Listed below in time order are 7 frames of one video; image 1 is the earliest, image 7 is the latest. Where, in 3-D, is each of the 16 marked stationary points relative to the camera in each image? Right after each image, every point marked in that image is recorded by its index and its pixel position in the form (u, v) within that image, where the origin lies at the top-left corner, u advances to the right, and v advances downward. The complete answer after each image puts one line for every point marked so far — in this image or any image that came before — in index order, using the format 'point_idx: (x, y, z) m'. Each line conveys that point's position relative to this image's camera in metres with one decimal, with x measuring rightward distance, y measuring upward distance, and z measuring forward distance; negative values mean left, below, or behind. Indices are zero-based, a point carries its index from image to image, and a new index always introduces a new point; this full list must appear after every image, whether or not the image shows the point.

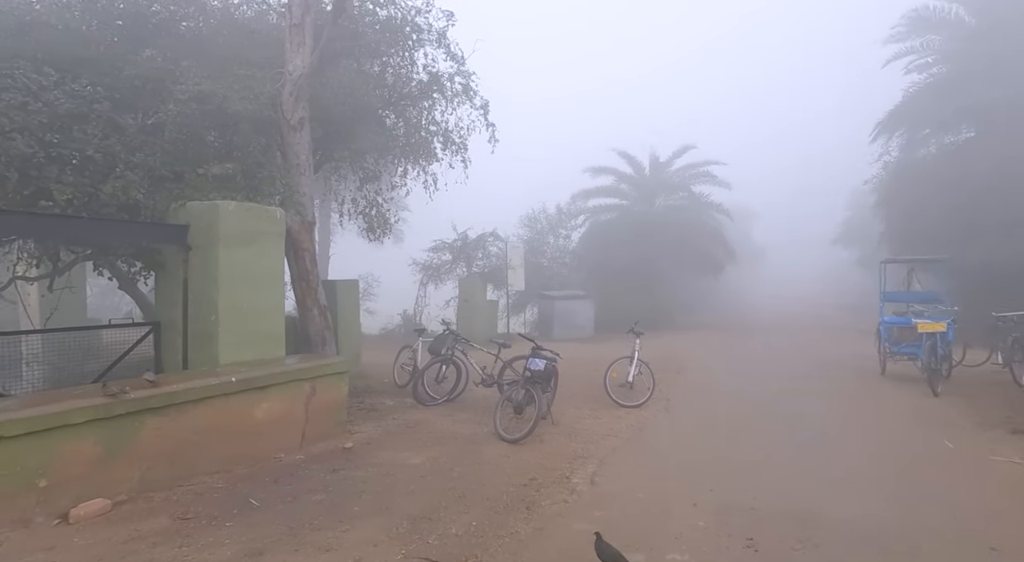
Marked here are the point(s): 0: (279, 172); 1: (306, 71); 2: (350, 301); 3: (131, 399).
0: (-2.9, +1.3, +7.5) m
1: (-2.5, +2.6, +7.6) m
2: (-3.1, -0.4, +11.5) m
3: (-2.7, -0.8, +4.4) m
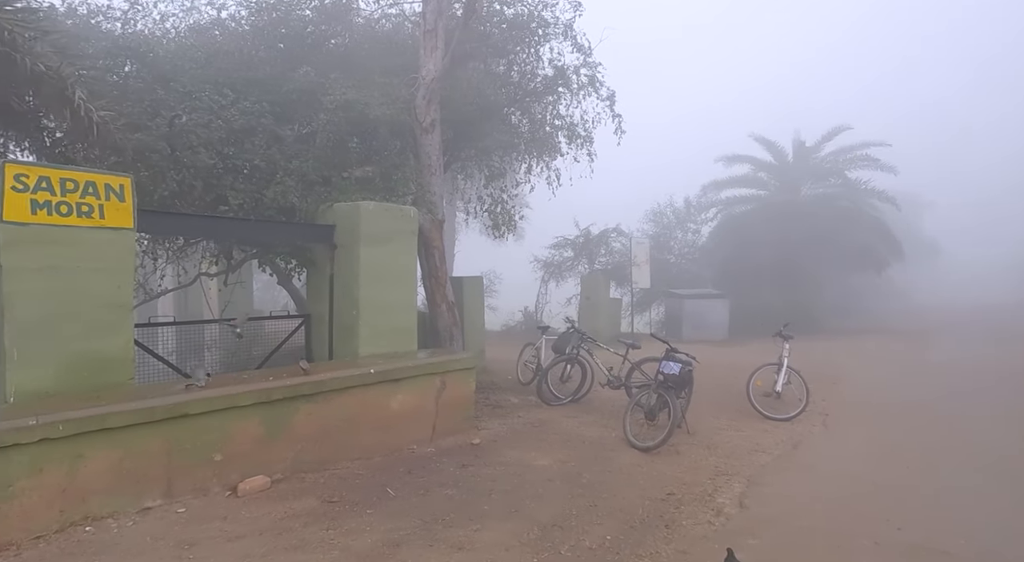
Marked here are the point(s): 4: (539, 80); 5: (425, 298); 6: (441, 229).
0: (-1.3, +1.4, +7.9) m
1: (-0.9, +2.7, +7.9) m
2: (-0.7, -0.3, +11.8) m
3: (-1.8, -0.8, +4.8) m
4: (+0.5, +3.2, +9.6) m
5: (-1.3, -0.2, +8.9) m
6: (-1.0, +0.7, +8.5) m
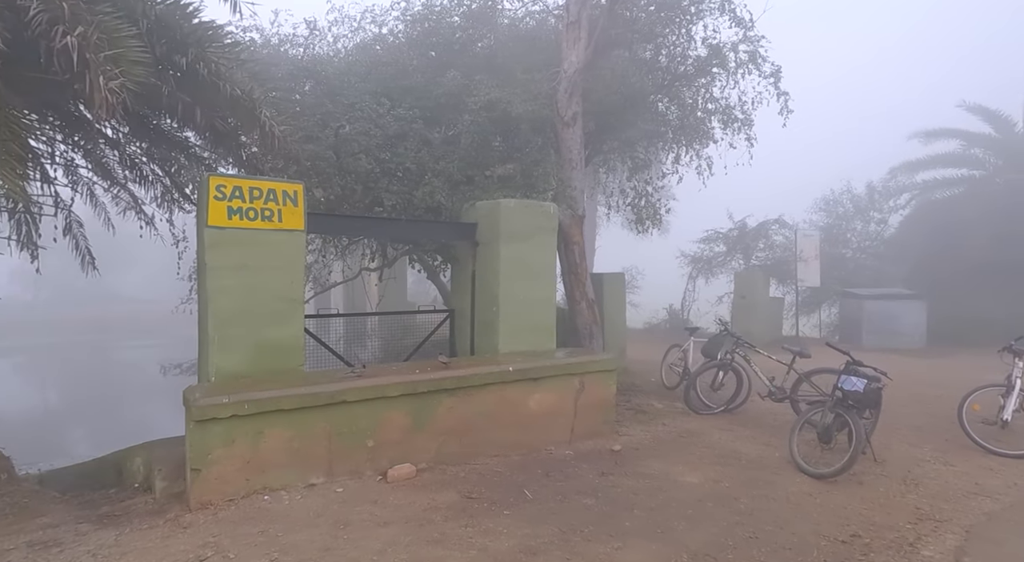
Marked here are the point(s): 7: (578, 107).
0: (+0.5, +1.4, +7.7) m
1: (+0.8, +2.7, +7.6) m
2: (+2.0, -0.2, +11.5) m
3: (-0.7, -0.8, +4.9) m
4: (+2.7, +3.2, +9.0) m
5: (+0.7, -0.2, +8.7) m
6: (+0.9, +0.8, +8.3) m
7: (+0.8, +2.2, +7.7) m
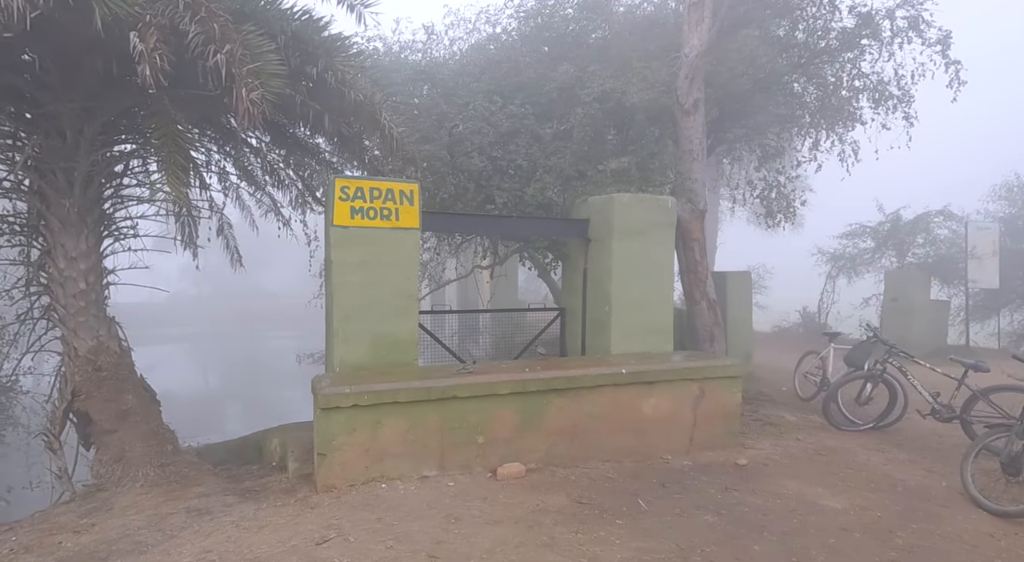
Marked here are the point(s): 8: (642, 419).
0: (+1.9, +1.4, +7.3) m
1: (+2.2, +2.7, +7.2) m
2: (+4.0, -0.2, +10.7) m
3: (+0.2, -0.7, +4.8) m
4: (+4.3, +3.3, +8.2) m
5: (+2.3, -0.2, +8.2) m
6: (+2.4, +0.8, +7.8) m
7: (+2.2, +2.2, +7.3) m
8: (+1.1, -1.2, +5.2) m
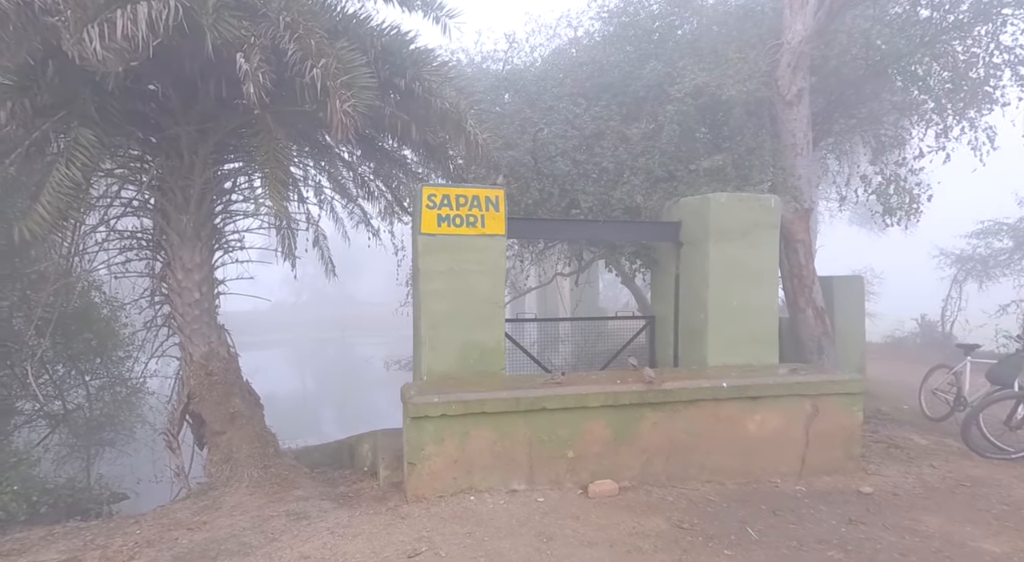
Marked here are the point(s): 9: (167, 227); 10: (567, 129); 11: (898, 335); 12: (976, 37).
0: (+2.9, +1.4, +6.8) m
1: (+3.2, +2.6, +6.6) m
2: (+5.4, -0.3, +9.9) m
3: (+0.9, -0.8, +4.5) m
4: (+5.3, +3.2, +7.3) m
5: (+3.4, -0.3, +7.6) m
6: (+3.5, +0.7, +7.2) m
7: (+3.2, +2.2, +6.7) m
8: (+1.8, -1.2, +4.7) m
9: (-3.4, +0.5, +6.0) m
10: (+0.6, +1.7, +7.0) m
11: (+11.2, -1.6, +17.6) m
12: (+5.6, +3.0, +7.5) m
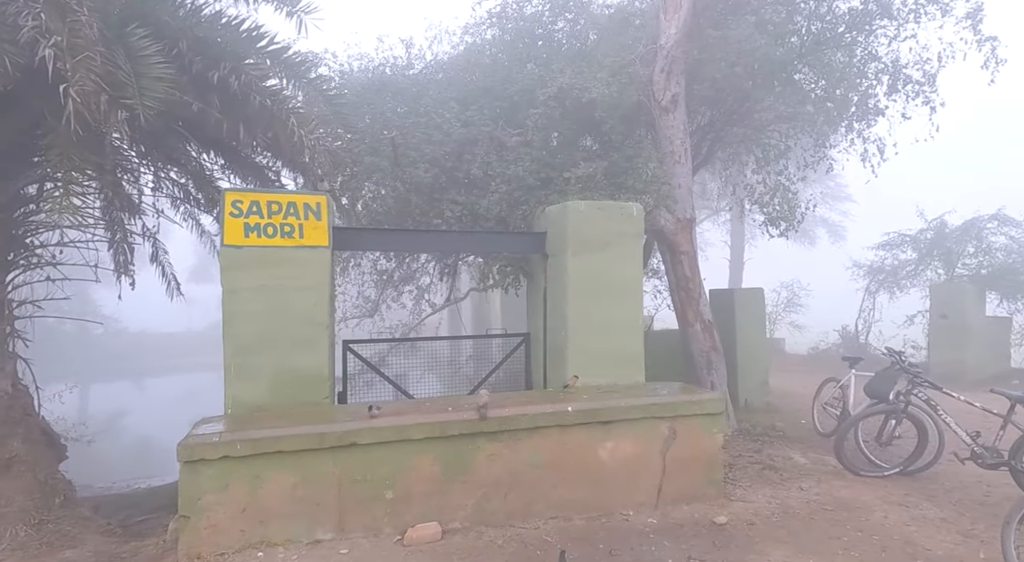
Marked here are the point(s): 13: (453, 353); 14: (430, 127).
0: (+1.5, +1.2, +6.5) m
1: (+1.7, +2.5, +6.4) m
2: (+3.8, -0.5, +9.7) m
3: (-0.3, -0.9, +4.0) m
4: (+3.8, +3.1, +7.3) m
5: (+2.0, -0.4, +7.3) m
6: (+2.0, +0.6, +6.9) m
7: (+1.8, +2.0, +6.5) m
8: (+0.6, -1.3, +4.3) m
9: (-4.7, +0.3, +5.2) m
10: (-0.8, +1.6, +6.5) m
11: (+8.9, -1.9, +17.9) m
12: (+4.1, +2.8, +7.4) m
13: (-0.6, -0.7, +5.9) m
14: (-0.9, +1.7, +6.6) m
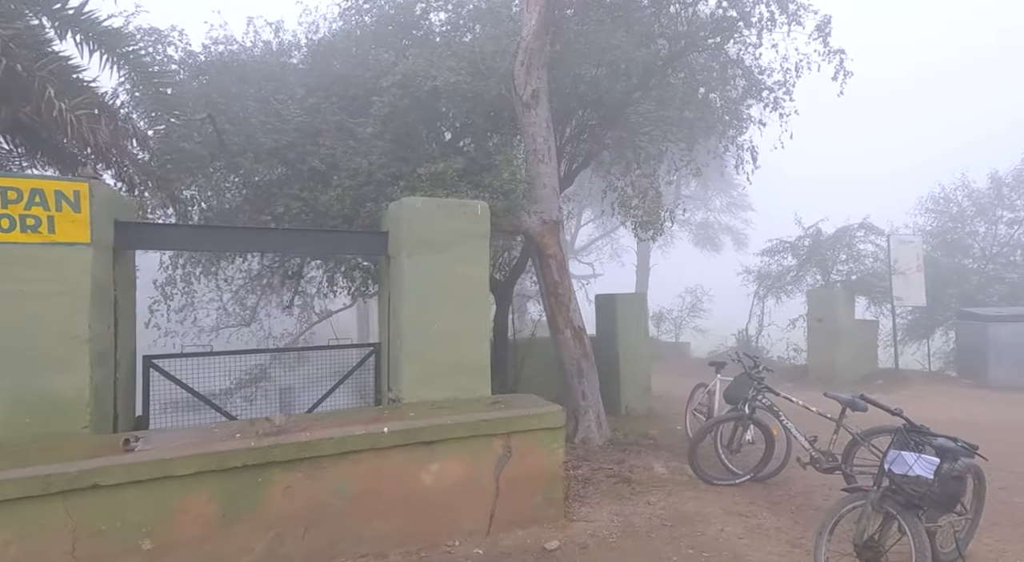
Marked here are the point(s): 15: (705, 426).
0: (0.0, +1.2, +6.2) m
1: (+0.3, +2.5, +6.1) m
2: (+1.9, -0.6, +9.6) m
3: (-1.5, -0.9, +3.4) m
4: (+2.3, +3.0, +7.3) m
5: (+0.4, -0.5, +7.0) m
6: (+0.5, +0.5, +6.6) m
7: (+0.3, +2.0, +6.2) m
8: (-0.6, -1.3, +3.8) m
9: (-6.0, +0.3, +4.1) m
10: (-2.3, +1.5, +5.9) m
11: (+5.9, -2.1, +18.4) m
12: (+2.5, +2.8, +7.4) m
13: (-1.9, -0.7, +5.2) m
14: (-2.3, +1.6, +5.9) m
15: (+1.6, -1.2, +5.1) m
